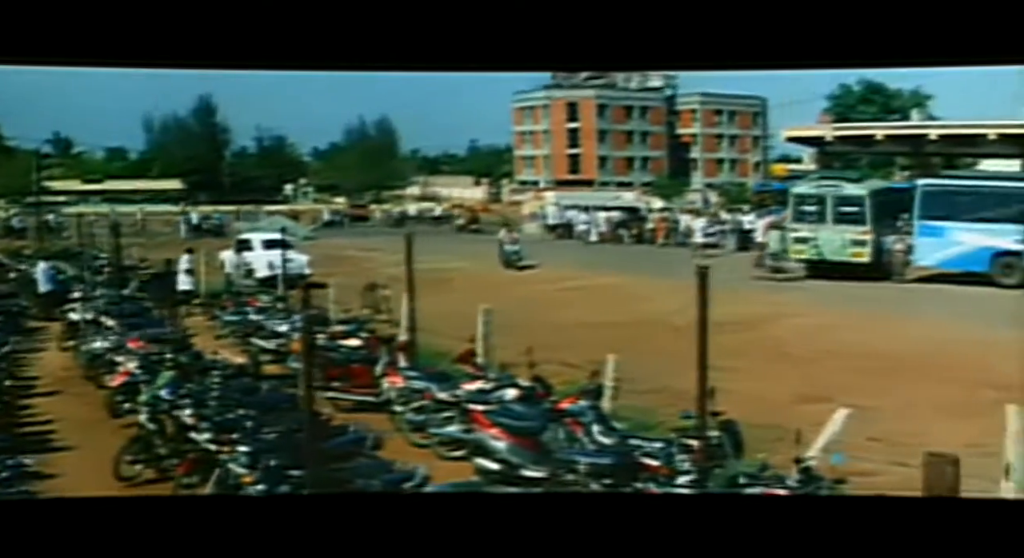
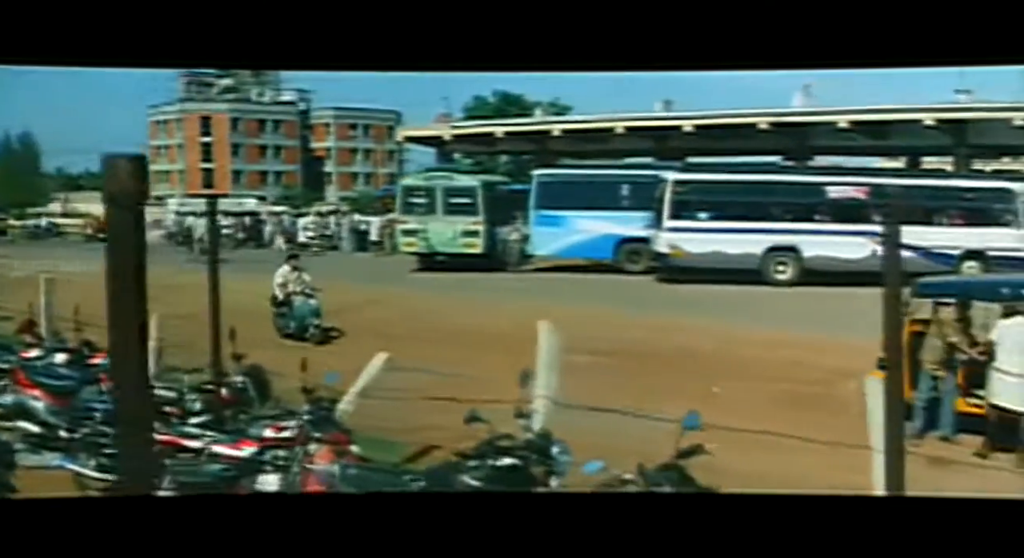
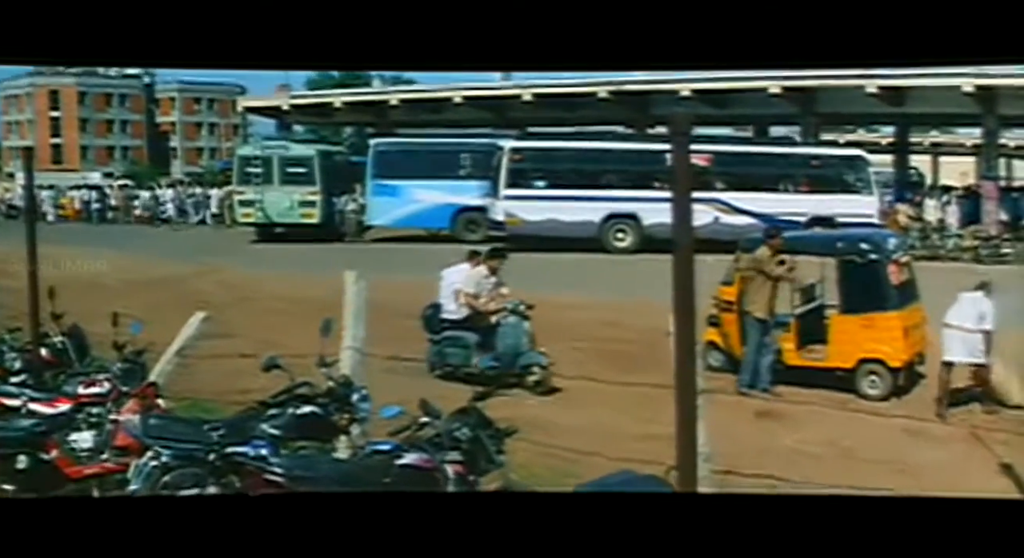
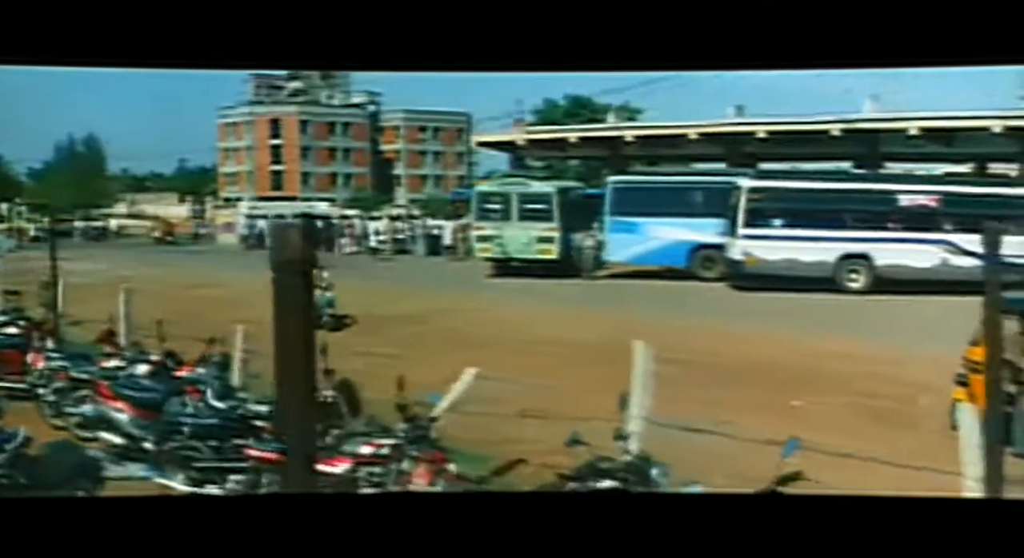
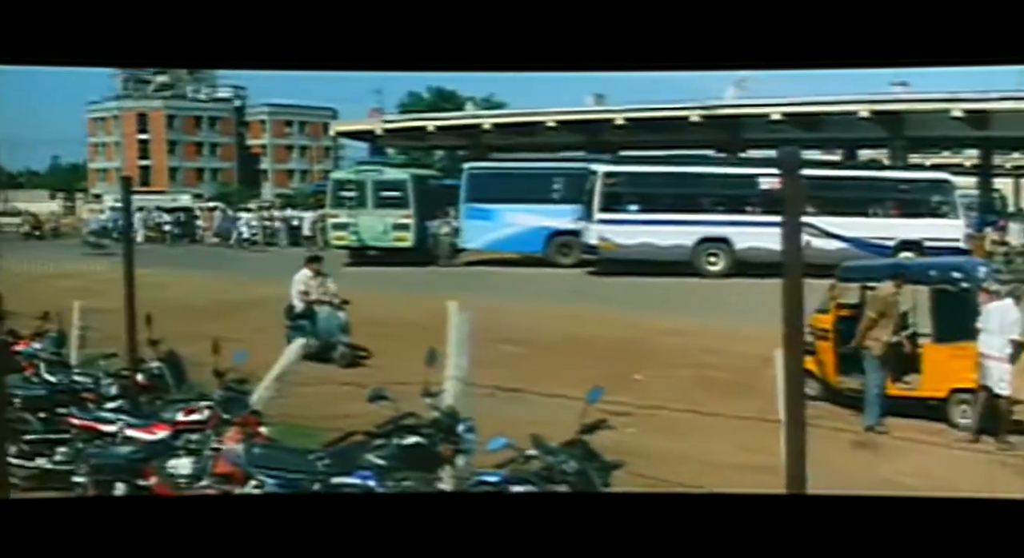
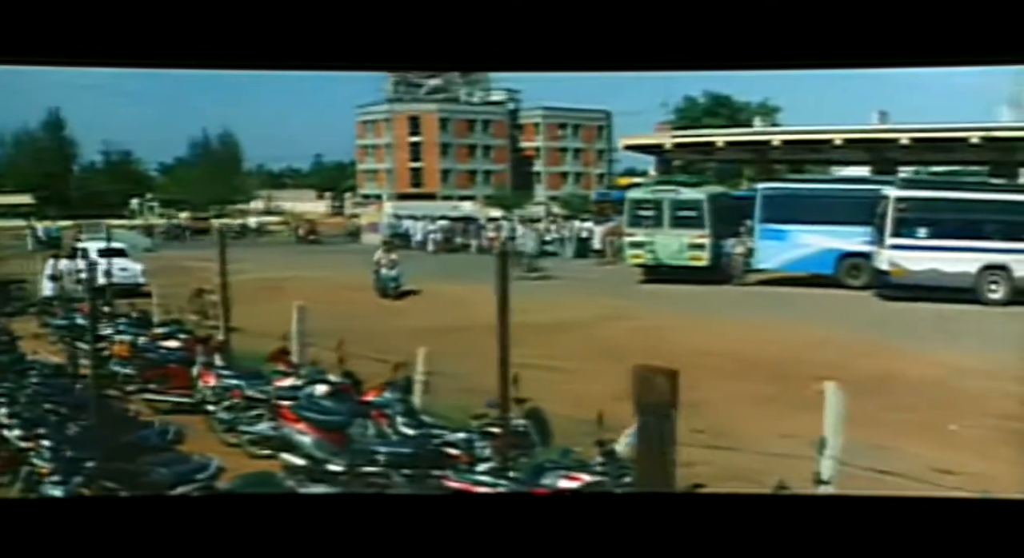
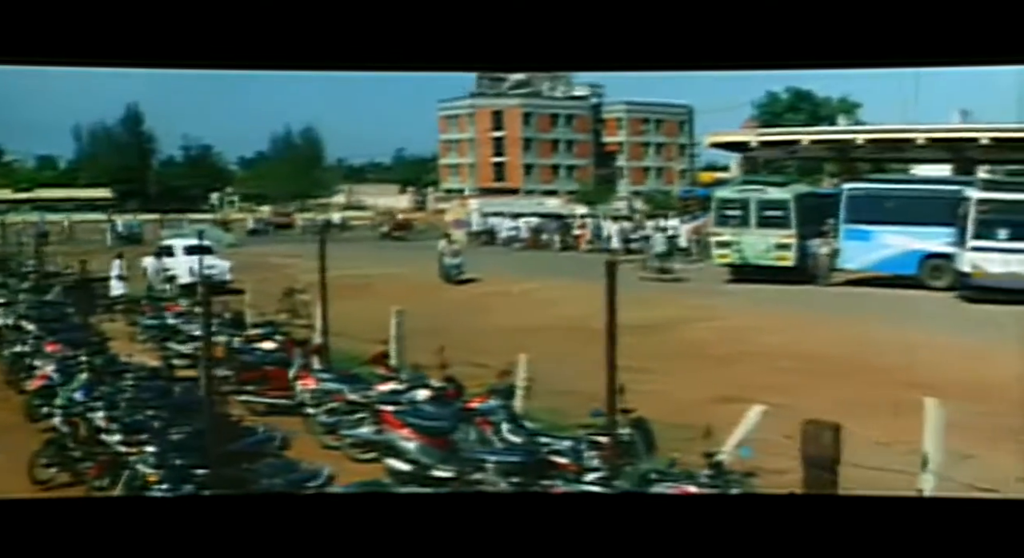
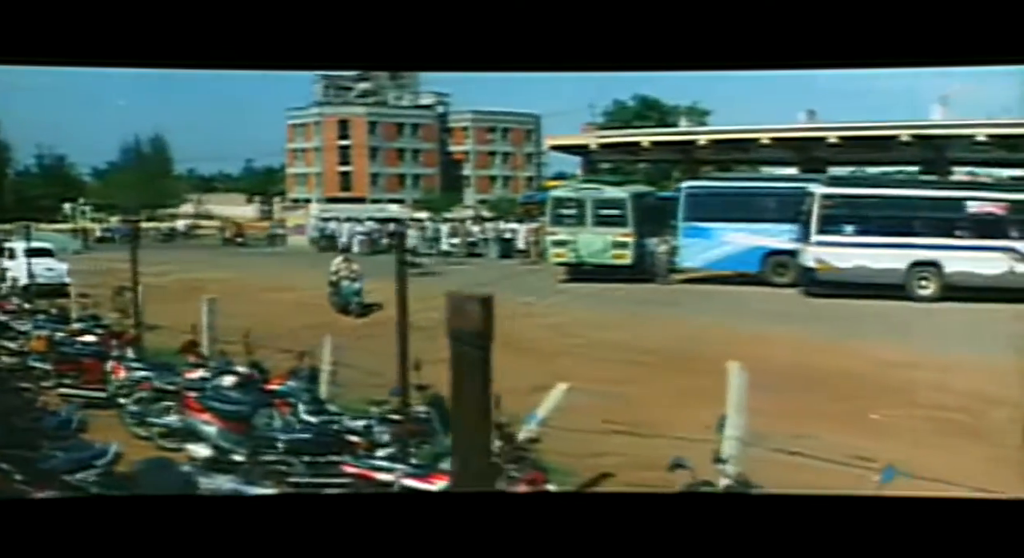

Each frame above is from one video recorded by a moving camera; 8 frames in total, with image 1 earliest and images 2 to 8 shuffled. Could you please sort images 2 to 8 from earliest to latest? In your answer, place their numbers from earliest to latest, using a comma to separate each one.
7, 6, 8, 4, 2, 5, 3
